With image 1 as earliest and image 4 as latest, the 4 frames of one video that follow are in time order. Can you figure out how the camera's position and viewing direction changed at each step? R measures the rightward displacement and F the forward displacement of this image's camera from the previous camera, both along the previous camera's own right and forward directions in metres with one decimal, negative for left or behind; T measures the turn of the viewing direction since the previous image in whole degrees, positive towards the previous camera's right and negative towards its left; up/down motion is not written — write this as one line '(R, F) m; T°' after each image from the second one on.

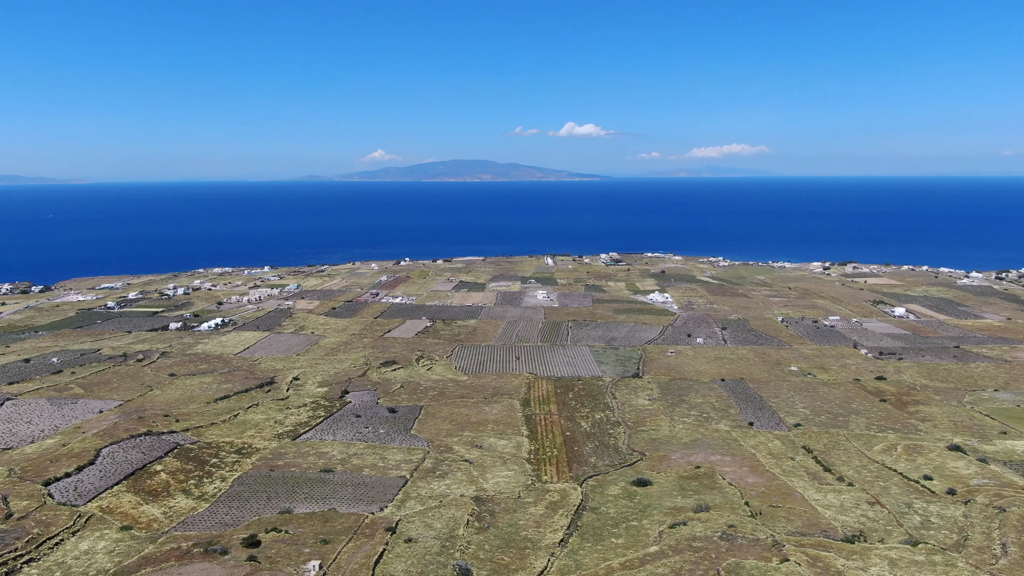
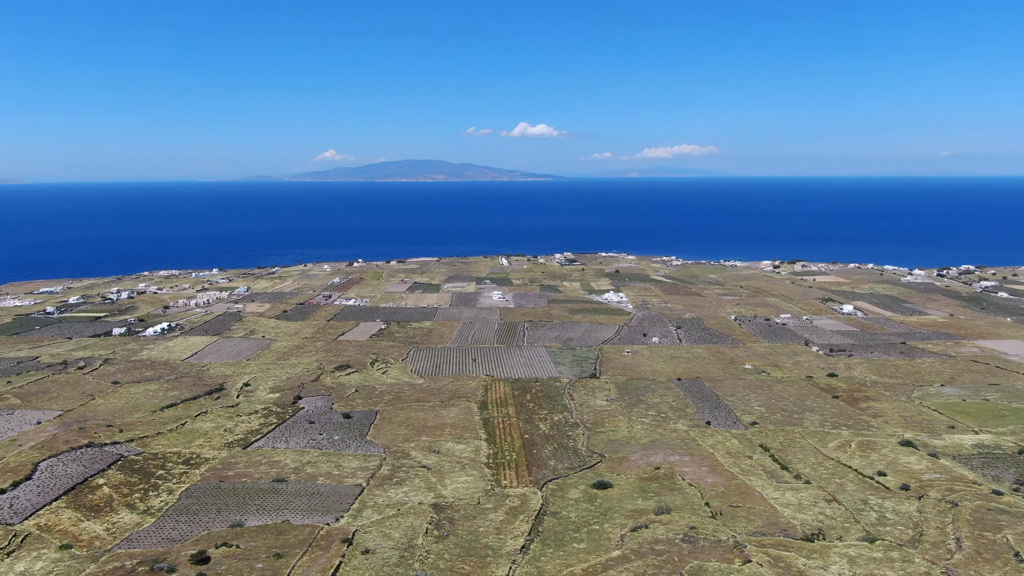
(-0.1, +0.5) m; +3°
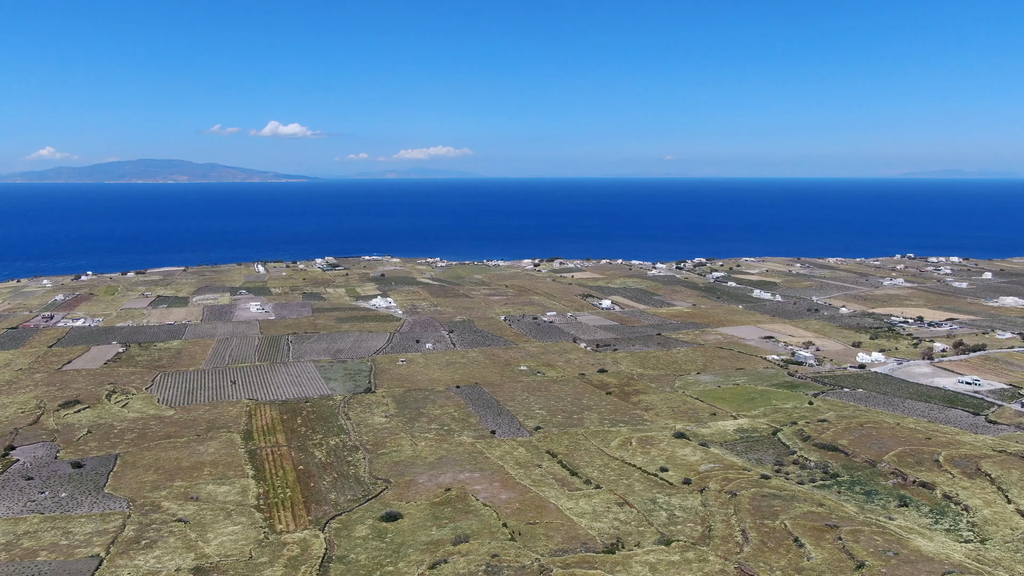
(-0.3, +2.5) m; +17°
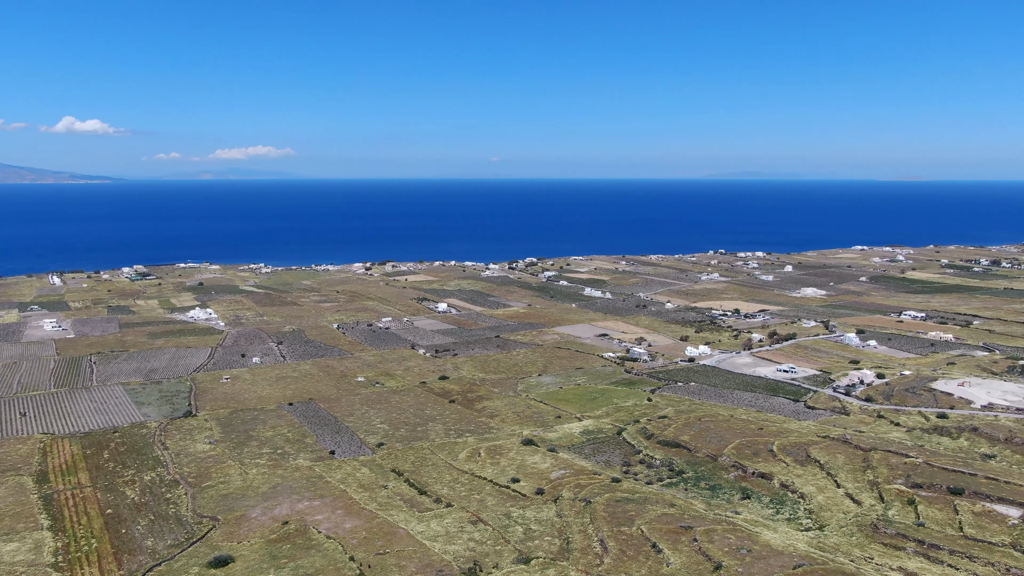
(-0.3, +1.7) m; +12°
